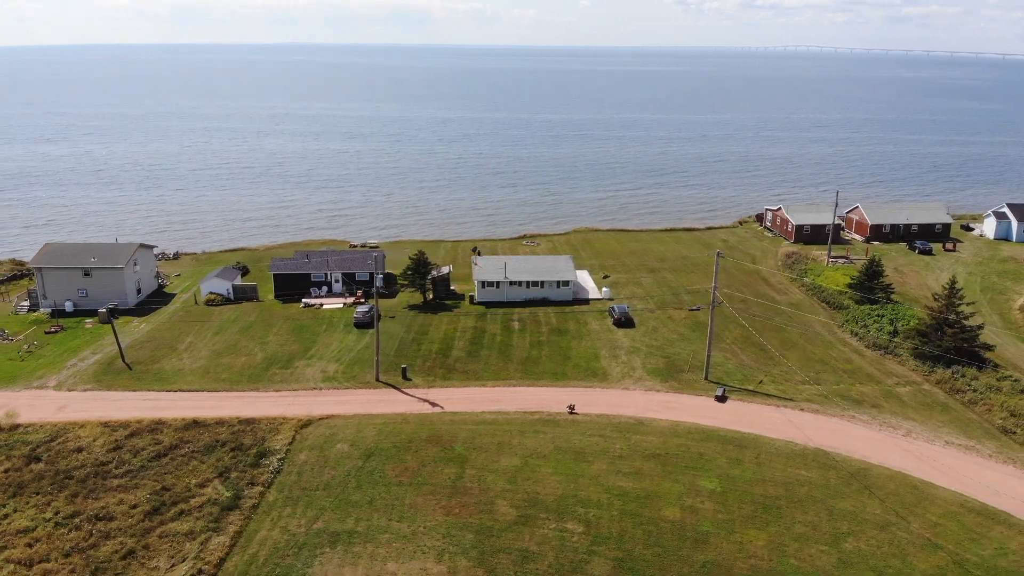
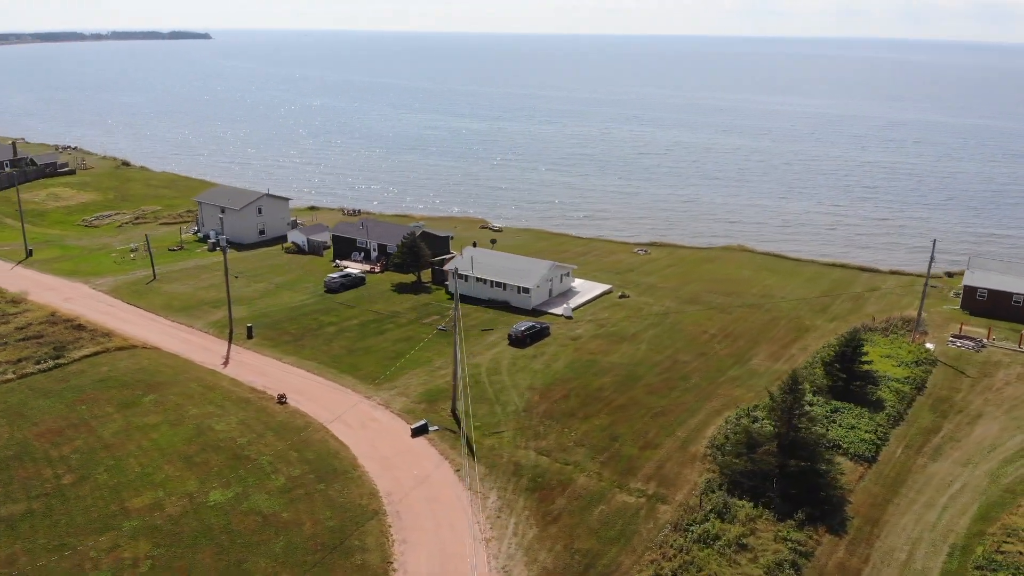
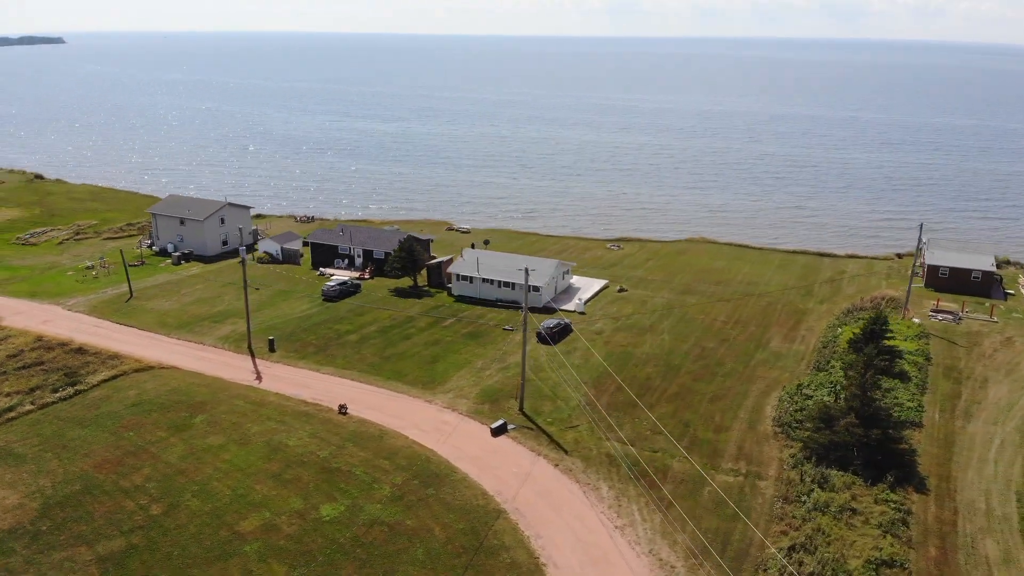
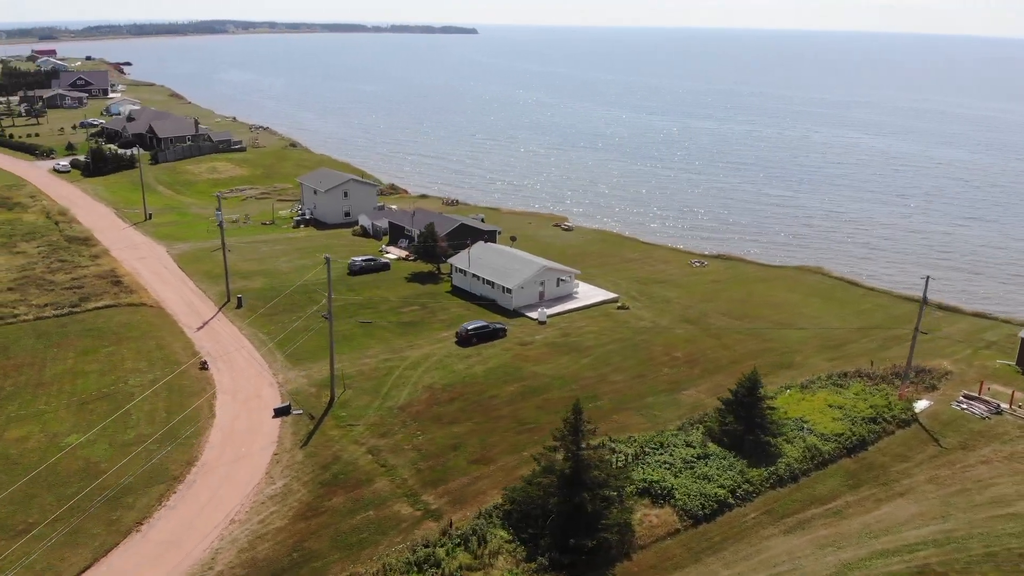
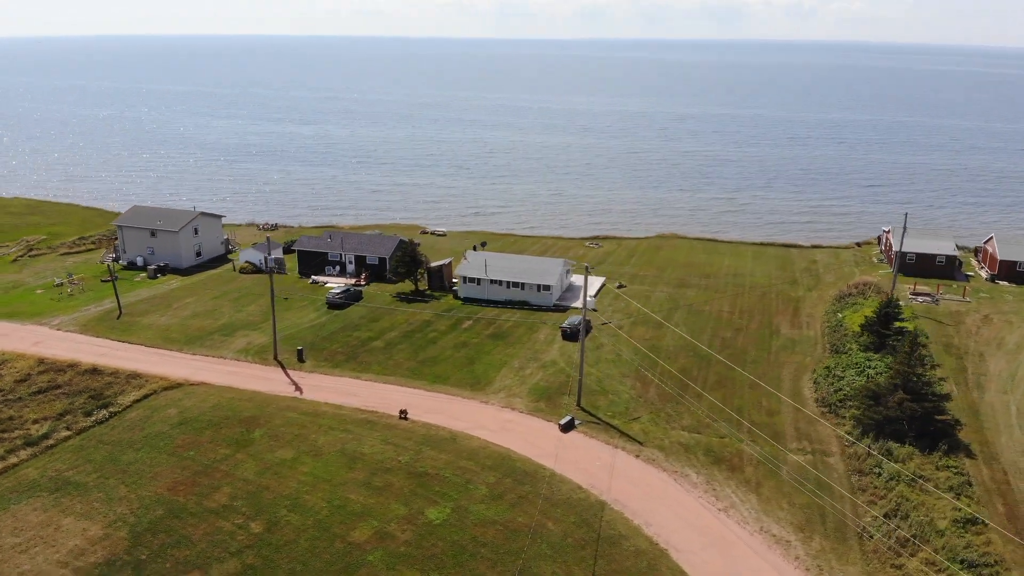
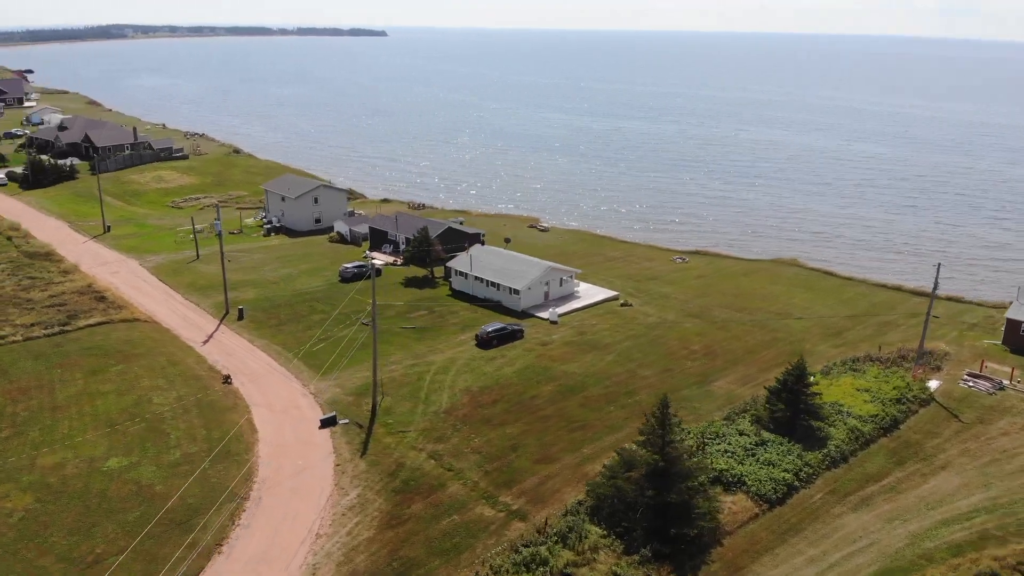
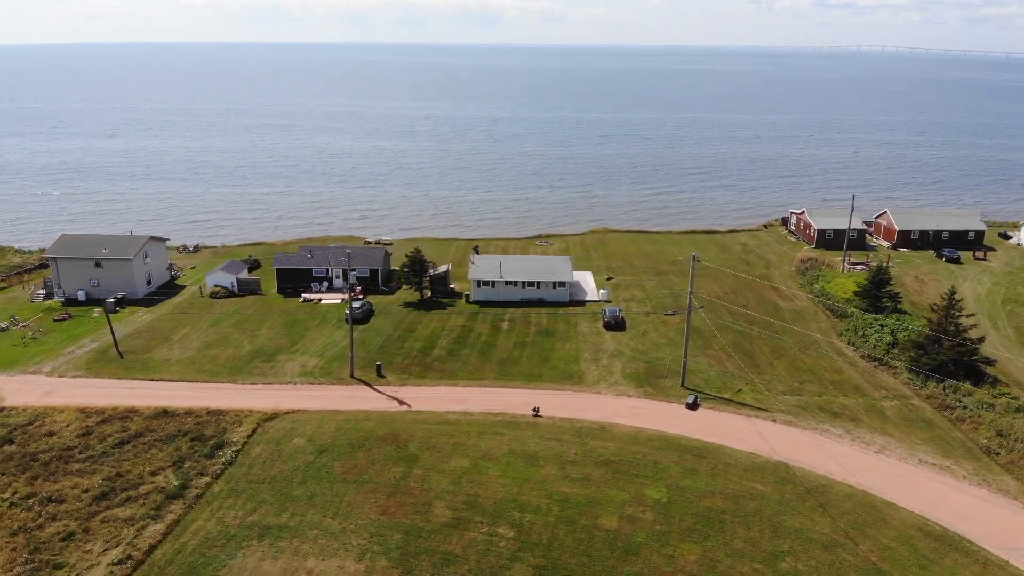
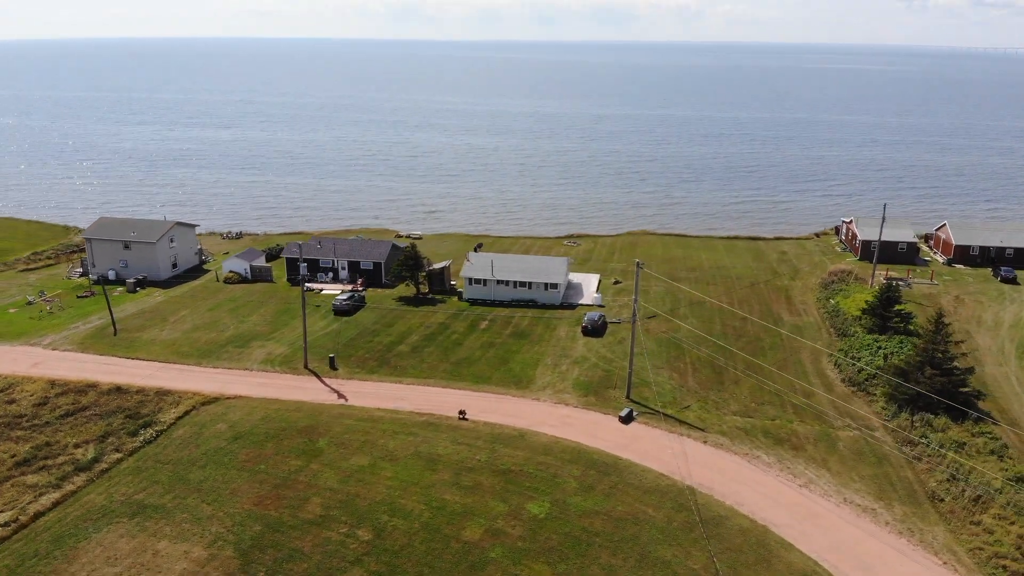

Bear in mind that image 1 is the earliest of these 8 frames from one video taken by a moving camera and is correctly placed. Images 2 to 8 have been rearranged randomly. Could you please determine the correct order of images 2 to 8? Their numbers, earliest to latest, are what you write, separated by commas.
7, 8, 5, 3, 2, 6, 4
